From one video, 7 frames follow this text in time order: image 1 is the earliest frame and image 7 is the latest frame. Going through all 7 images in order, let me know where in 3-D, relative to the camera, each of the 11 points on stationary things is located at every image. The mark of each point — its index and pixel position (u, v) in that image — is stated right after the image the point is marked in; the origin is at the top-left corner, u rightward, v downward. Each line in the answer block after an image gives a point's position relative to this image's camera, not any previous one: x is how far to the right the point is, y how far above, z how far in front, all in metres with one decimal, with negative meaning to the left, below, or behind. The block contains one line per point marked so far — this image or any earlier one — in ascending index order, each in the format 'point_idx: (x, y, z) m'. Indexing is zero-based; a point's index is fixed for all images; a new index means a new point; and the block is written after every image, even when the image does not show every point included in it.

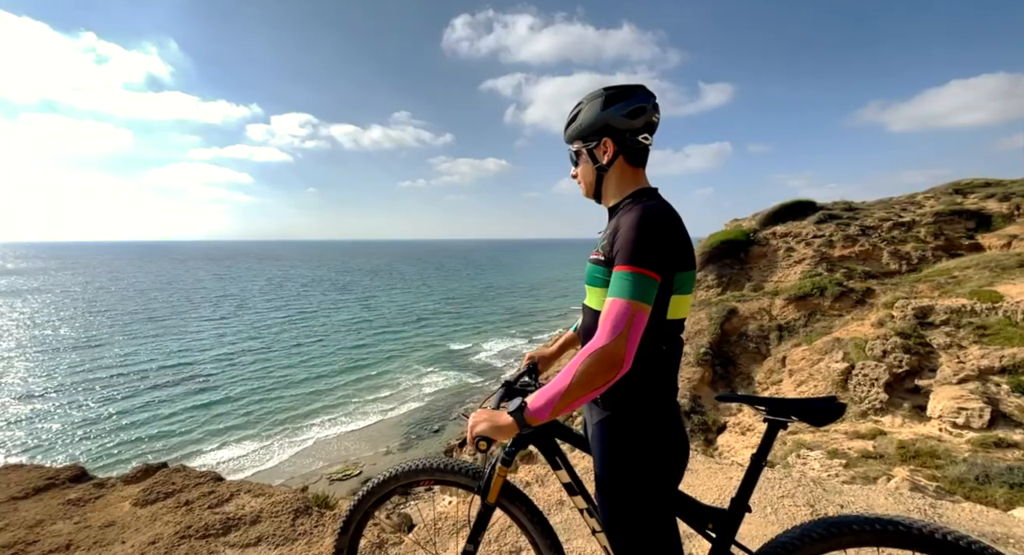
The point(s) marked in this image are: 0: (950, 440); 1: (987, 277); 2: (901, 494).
0: (+7.4, -2.7, +8.6) m
1: (+12.5, 0.0, +13.2) m
2: (+4.3, -2.4, +5.5) m
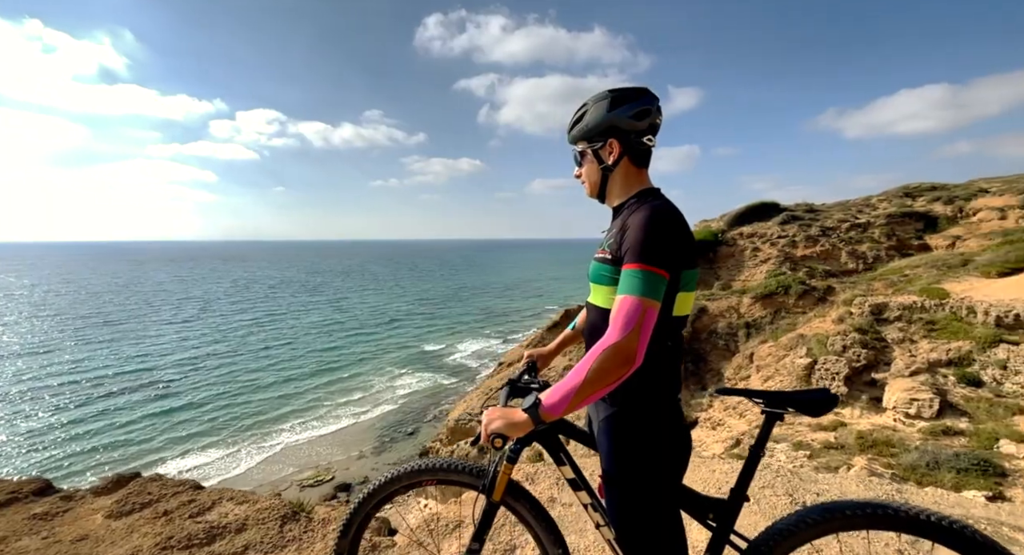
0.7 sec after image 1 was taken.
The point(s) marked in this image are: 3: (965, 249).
0: (+7.0, -2.7, +9.1) m
1: (+11.8, +0.1, +14.1) m
2: (+4.2, -2.3, +5.9) m
3: (+14.1, +0.9, +15.6) m
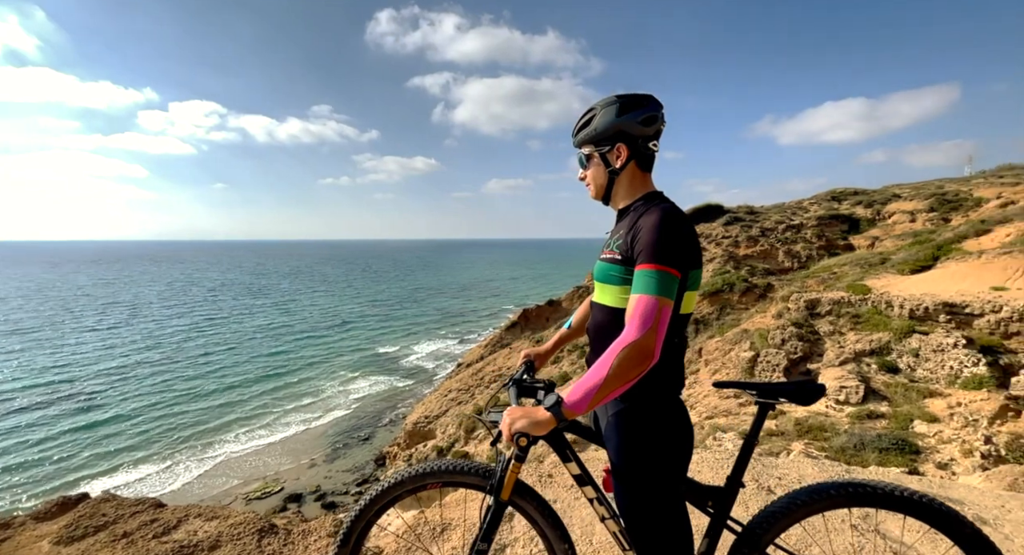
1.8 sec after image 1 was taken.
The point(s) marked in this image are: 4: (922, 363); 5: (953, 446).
0: (+6.3, -2.7, +10.0) m
1: (+10.5, +0.2, +15.4) m
2: (+3.9, -2.3, +6.4) m
3: (+12.6, +1.0, +17.2) m
4: (+8.5, -1.8, +10.6) m
5: (+7.3, -2.8, +8.5) m
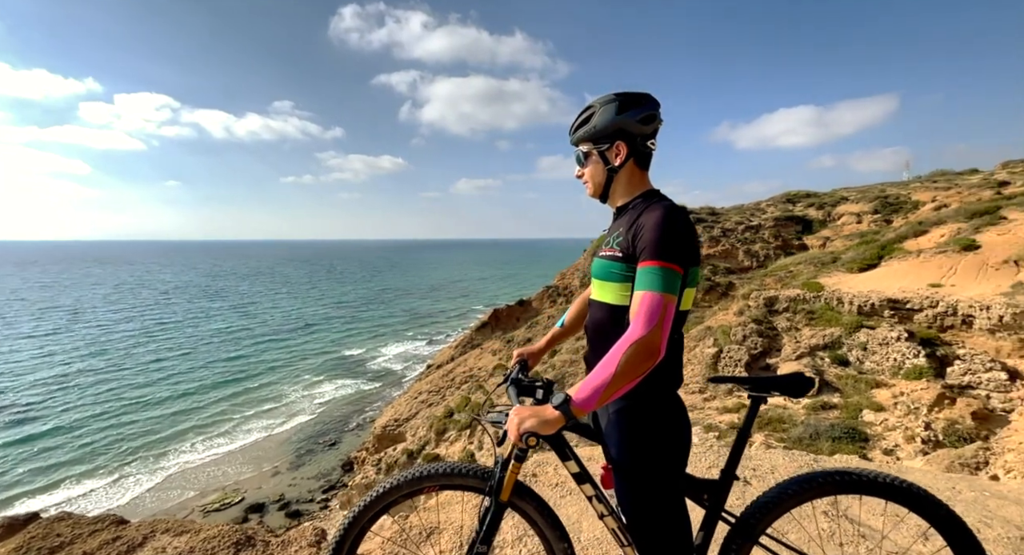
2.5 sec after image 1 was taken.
0: (+5.7, -2.6, +10.5) m
1: (+9.5, +0.2, +16.3) m
2: (+3.6, -2.3, +6.7) m
3: (+11.4, +1.1, +18.2) m
4: (+7.9, -1.7, +11.3) m
5: (+6.8, -2.8, +9.1) m
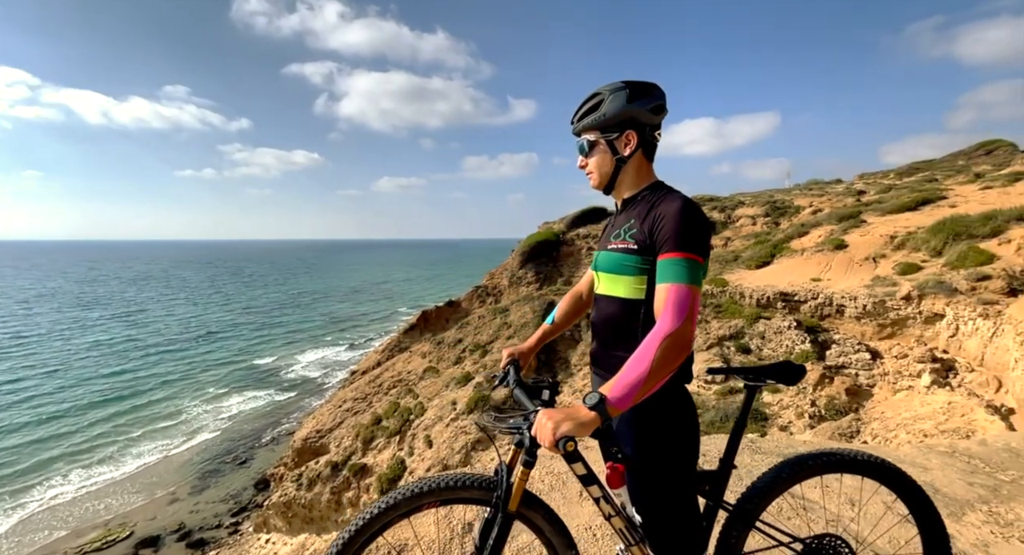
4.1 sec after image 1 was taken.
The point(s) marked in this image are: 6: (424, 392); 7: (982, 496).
0: (+4.3, -2.6, +11.4) m
1: (+6.8, +0.3, +17.8) m
2: (+2.9, -2.3, +7.3) m
3: (+8.3, +1.2, +20.1) m
4: (+6.3, -1.6, +12.6) m
5: (+5.7, -2.7, +10.2) m
6: (-2.4, -3.2, +14.6) m
7: (+4.9, -2.3, +5.4) m
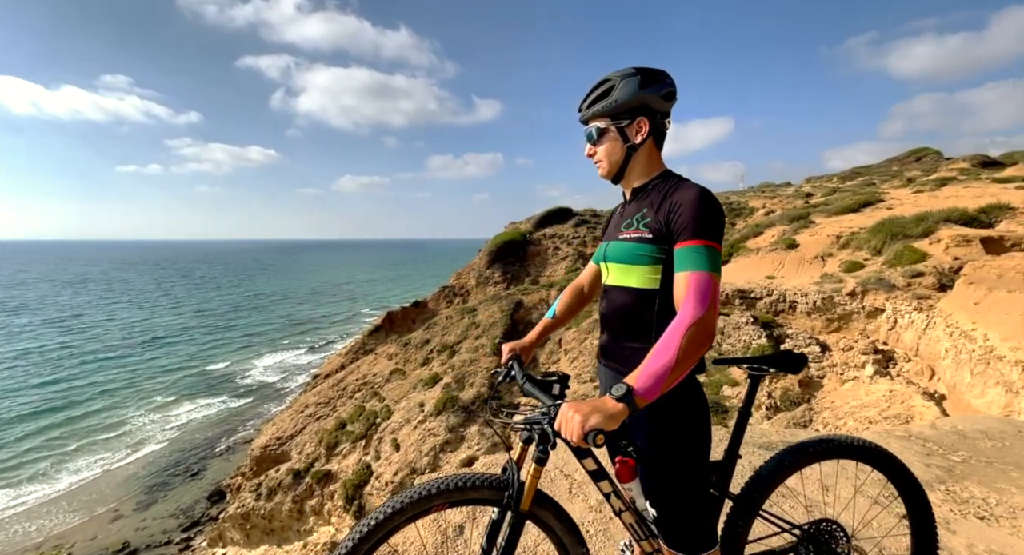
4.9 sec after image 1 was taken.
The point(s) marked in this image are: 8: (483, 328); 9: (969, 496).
0: (+3.6, -2.5, +11.7) m
1: (+5.5, +0.4, +18.3) m
2: (+2.6, -2.2, +7.5) m
3: (+6.7, +1.2, +20.8) m
4: (+5.4, -1.6, +13.1) m
5: (+5.1, -2.6, +10.7) m
6: (-3.4, -3.3, +14.2) m
7: (+4.8, -2.2, +5.7) m
8: (-0.9, -1.5, +15.6) m
9: (+4.9, -2.3, +5.4) m
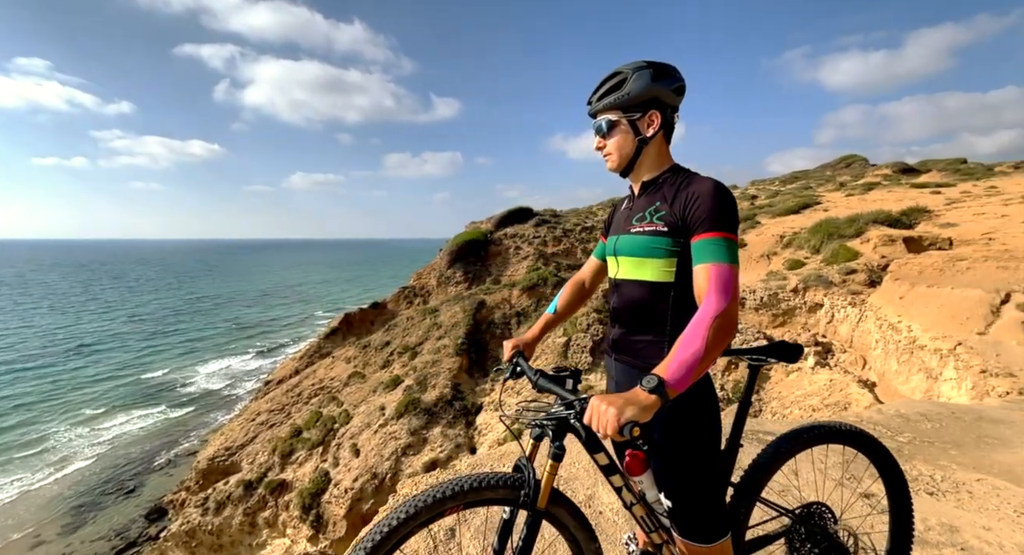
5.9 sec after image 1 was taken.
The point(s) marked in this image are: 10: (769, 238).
0: (+2.7, -2.5, +11.9) m
1: (+3.9, +0.4, +18.8) m
2: (+2.2, -2.2, +7.7) m
3: (+4.9, +1.2, +21.3) m
4: (+4.4, -1.5, +13.5) m
5: (+4.3, -2.6, +11.1) m
6: (-4.5, -3.3, +13.7) m
7: (+4.6, -2.2, +6.1) m
8: (-2.1, -1.5, +15.4) m
9: (+4.7, -2.2, +5.8) m
10: (+8.5, +1.3, +17.2) m
